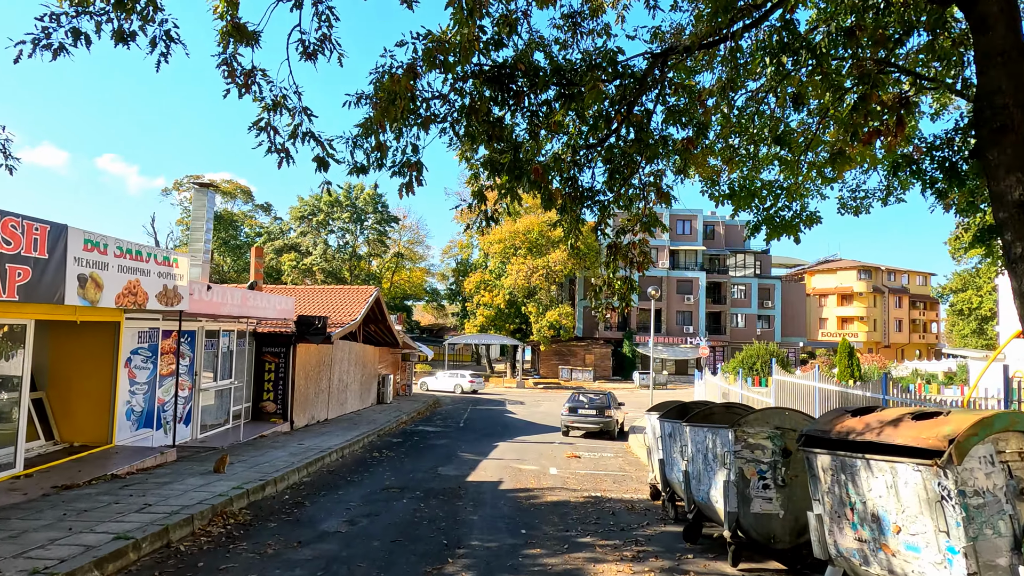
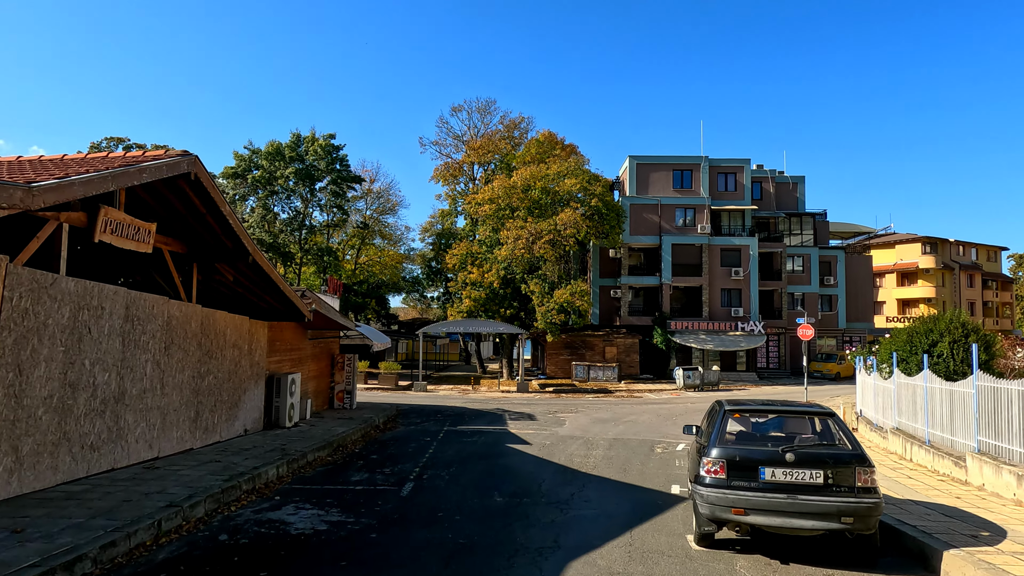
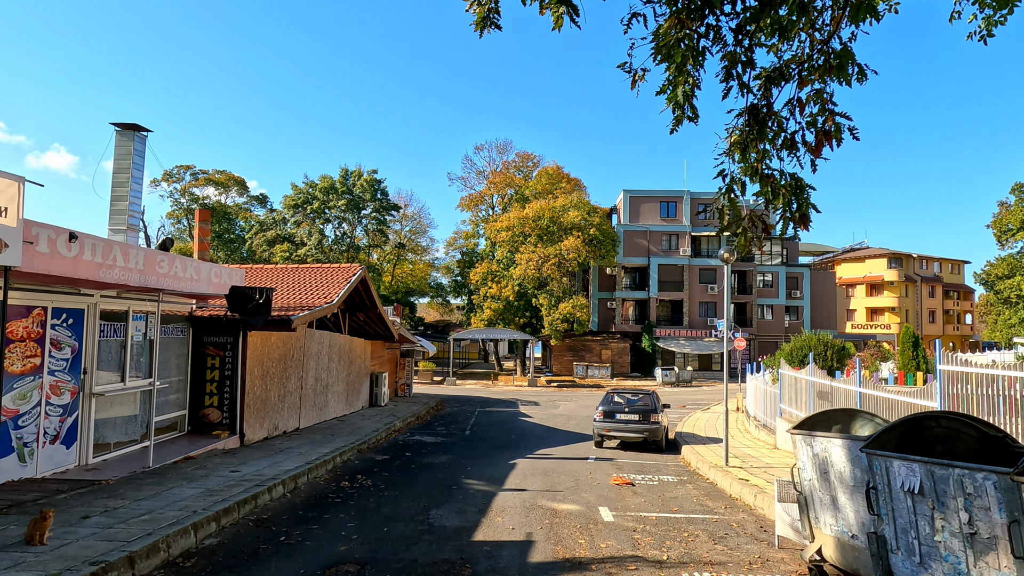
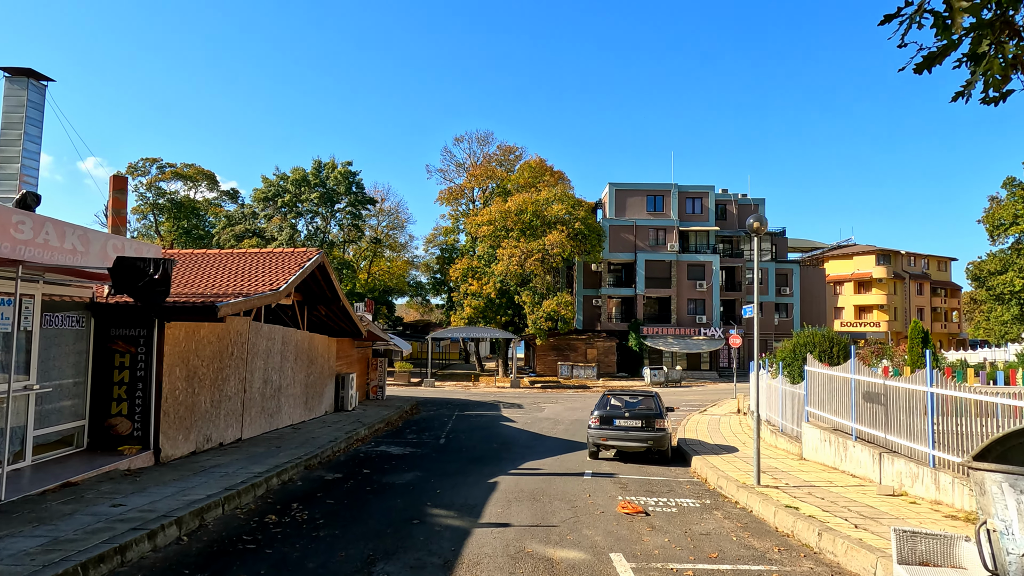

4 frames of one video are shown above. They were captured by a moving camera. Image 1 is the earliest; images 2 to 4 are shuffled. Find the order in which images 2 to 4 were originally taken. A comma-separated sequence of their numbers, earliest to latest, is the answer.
3, 4, 2
